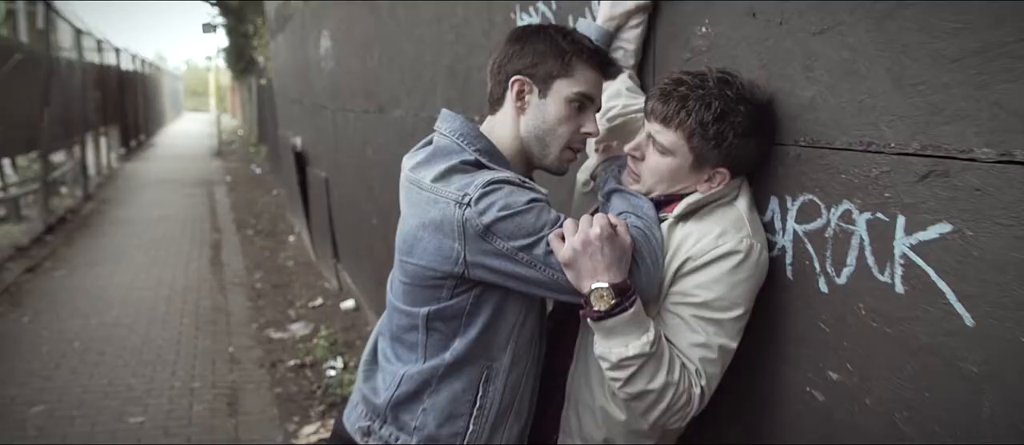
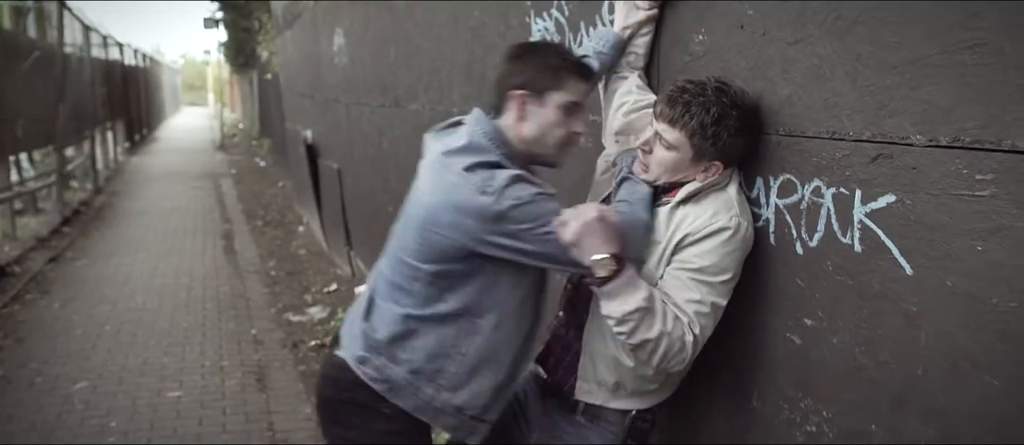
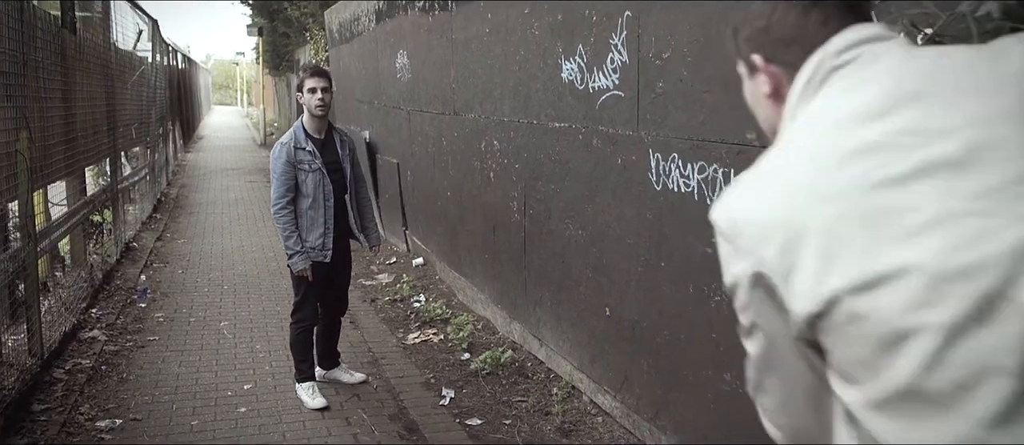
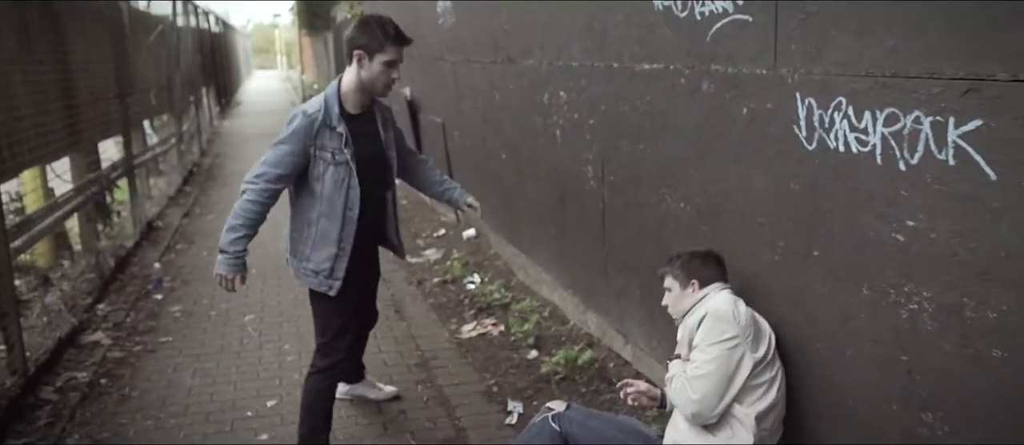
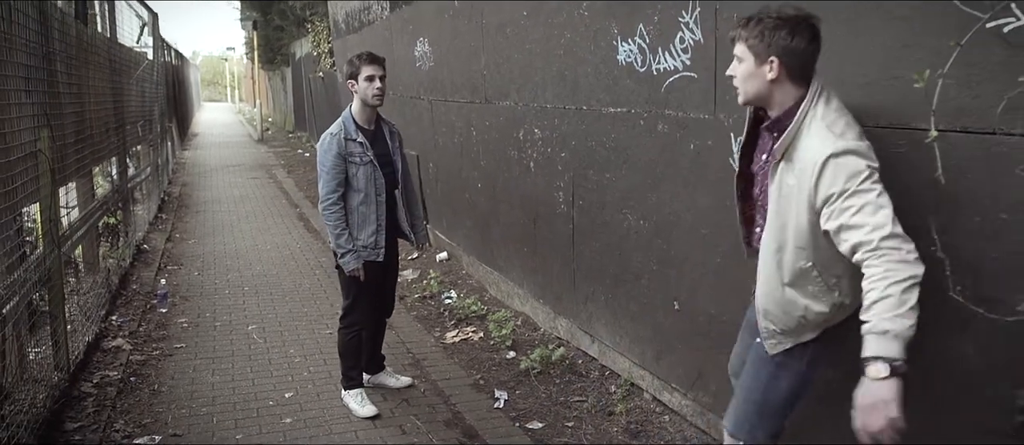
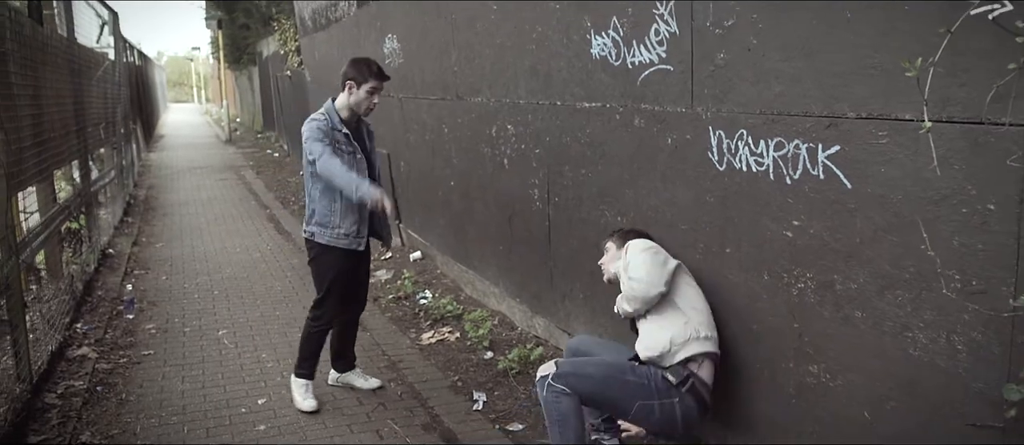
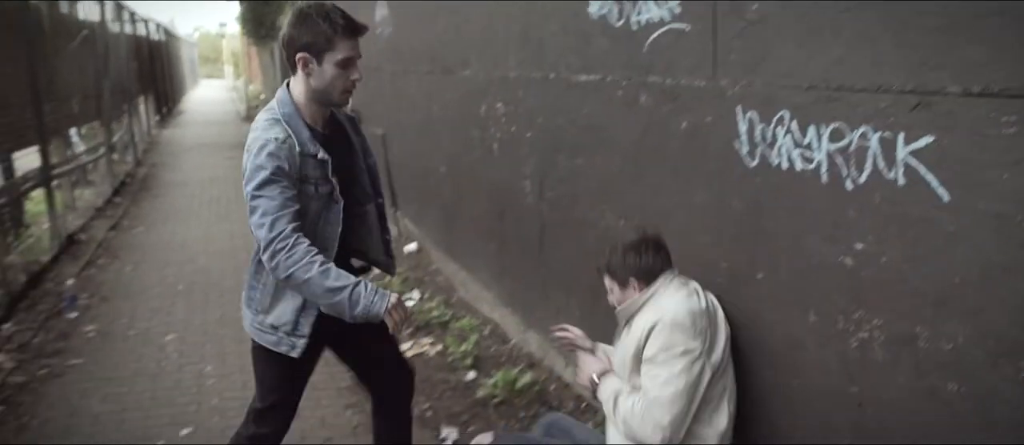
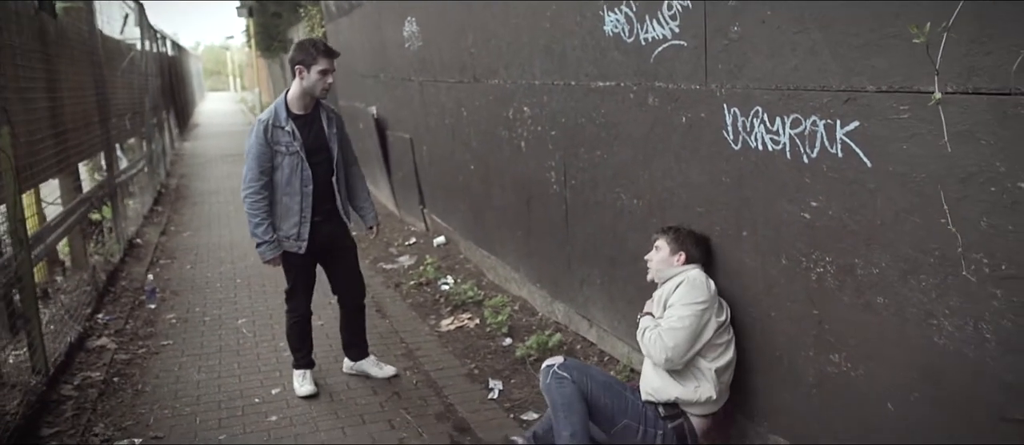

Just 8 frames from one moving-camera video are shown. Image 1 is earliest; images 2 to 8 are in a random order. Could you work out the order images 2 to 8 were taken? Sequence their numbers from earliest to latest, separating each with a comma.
2, 7, 4, 8, 6, 5, 3
